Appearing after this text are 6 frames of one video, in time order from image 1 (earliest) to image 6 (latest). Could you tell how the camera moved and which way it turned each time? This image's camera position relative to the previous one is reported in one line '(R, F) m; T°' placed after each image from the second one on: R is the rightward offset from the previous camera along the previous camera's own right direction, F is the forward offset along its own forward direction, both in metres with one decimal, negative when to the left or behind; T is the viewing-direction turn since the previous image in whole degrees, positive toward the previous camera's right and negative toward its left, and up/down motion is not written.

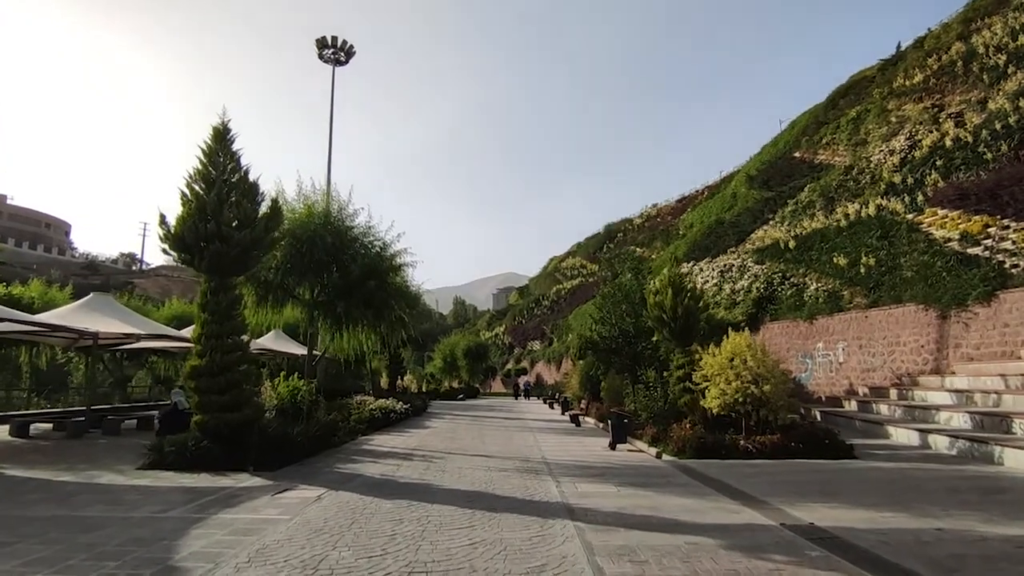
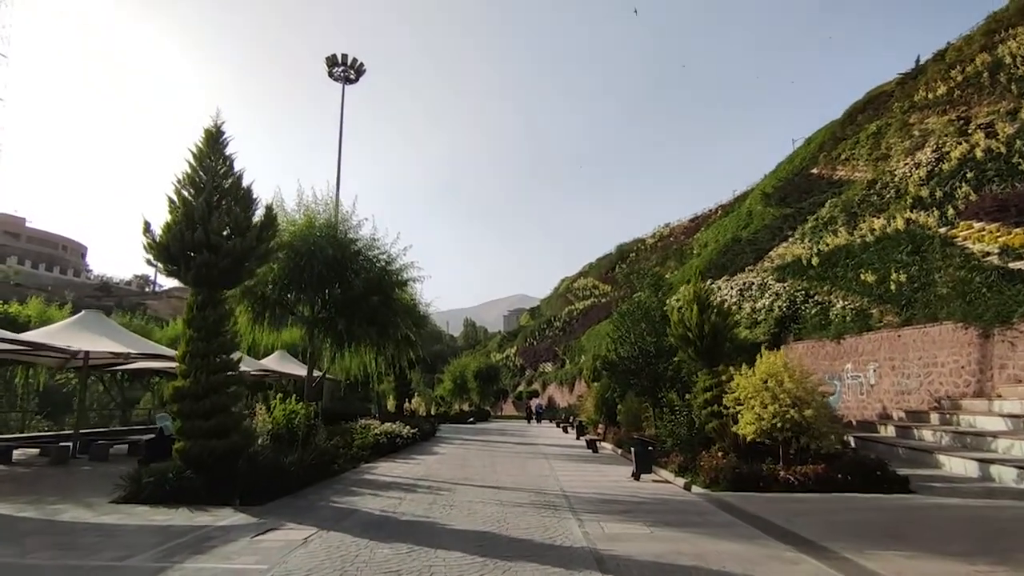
(-0.1, +1.1) m; -1°
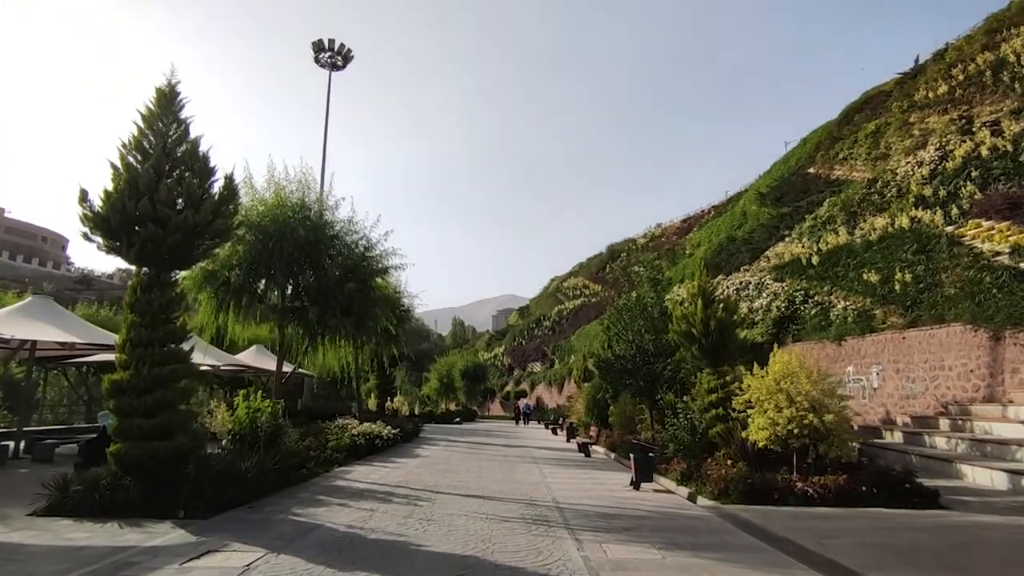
(0.0, +1.3) m; +1°
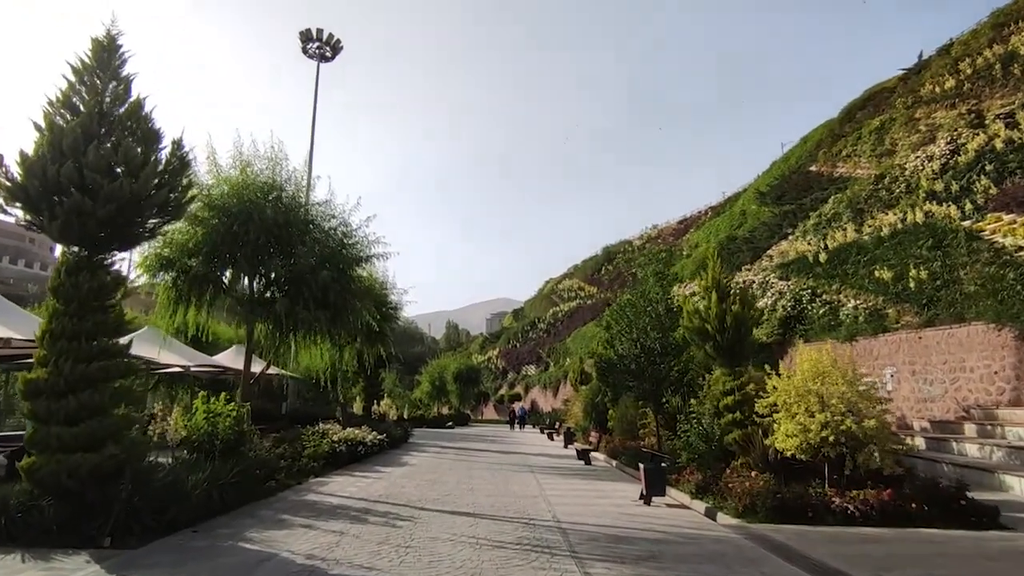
(0.0, +1.5) m; +1°
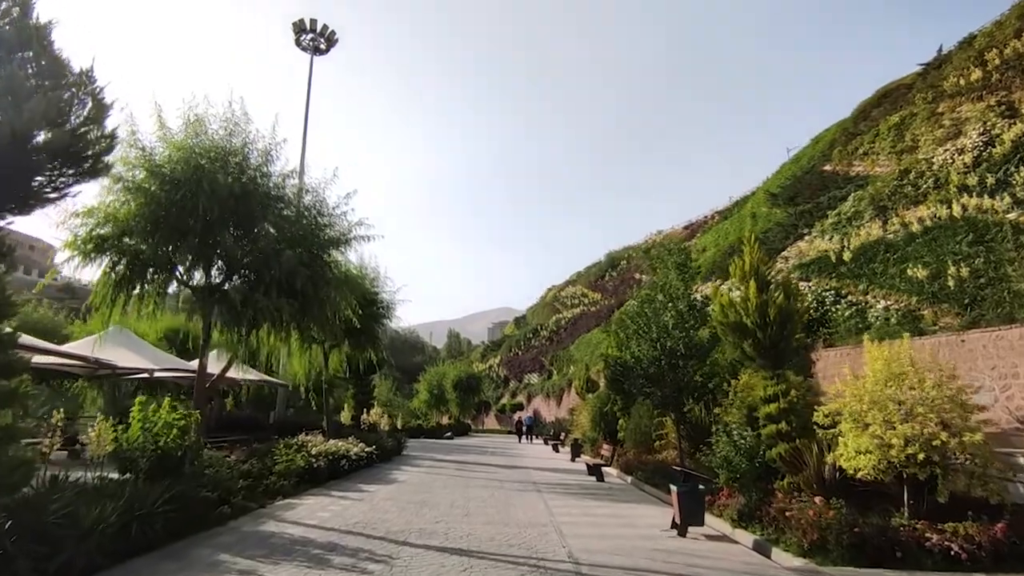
(0.0, +2.1) m; 0°
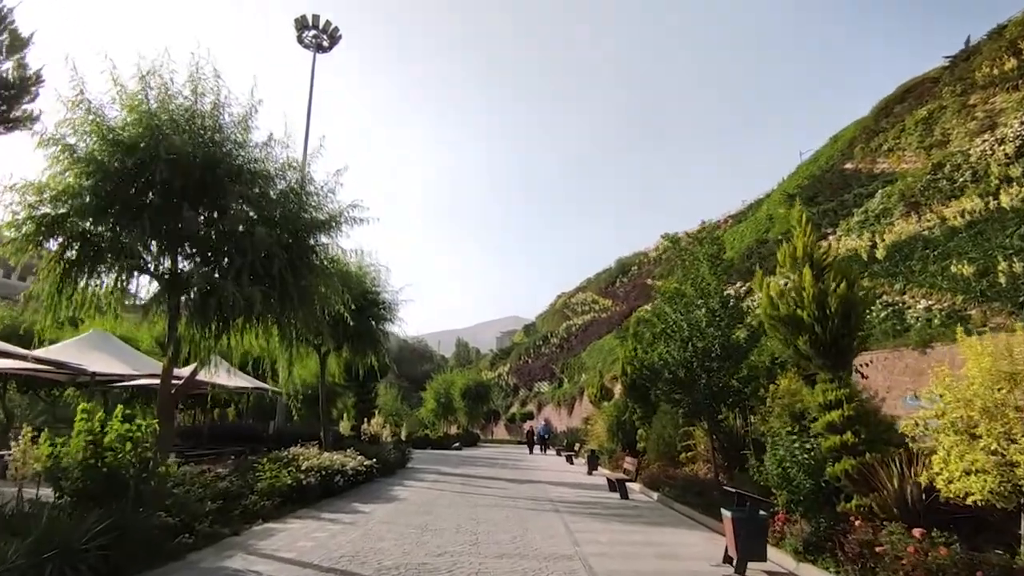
(-0.1, +1.6) m; -1°
